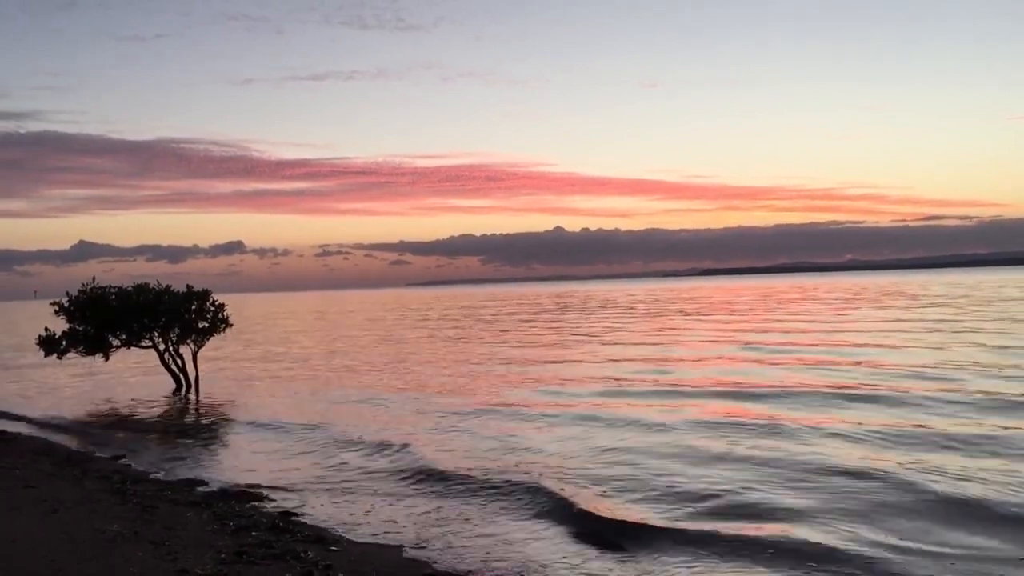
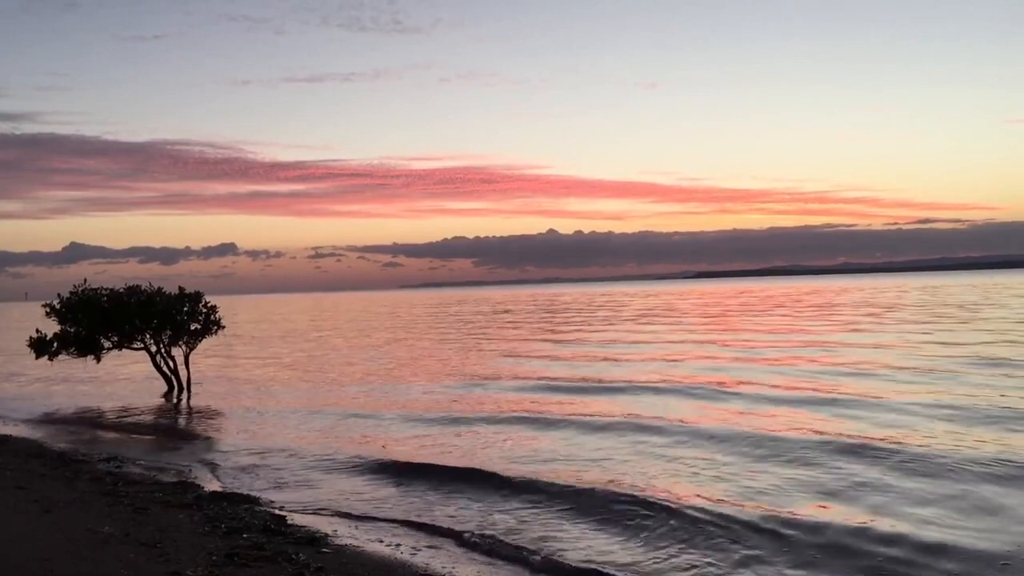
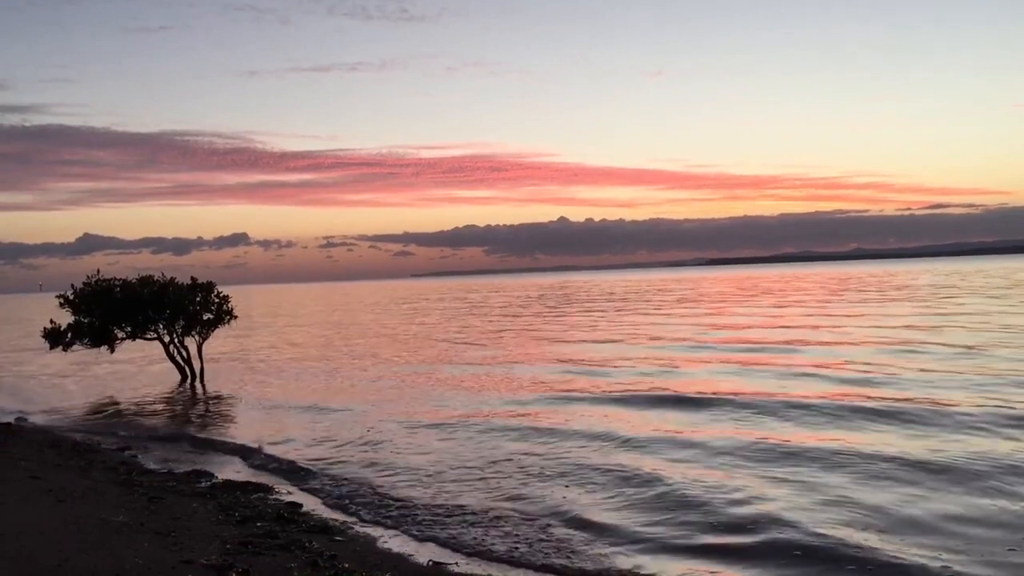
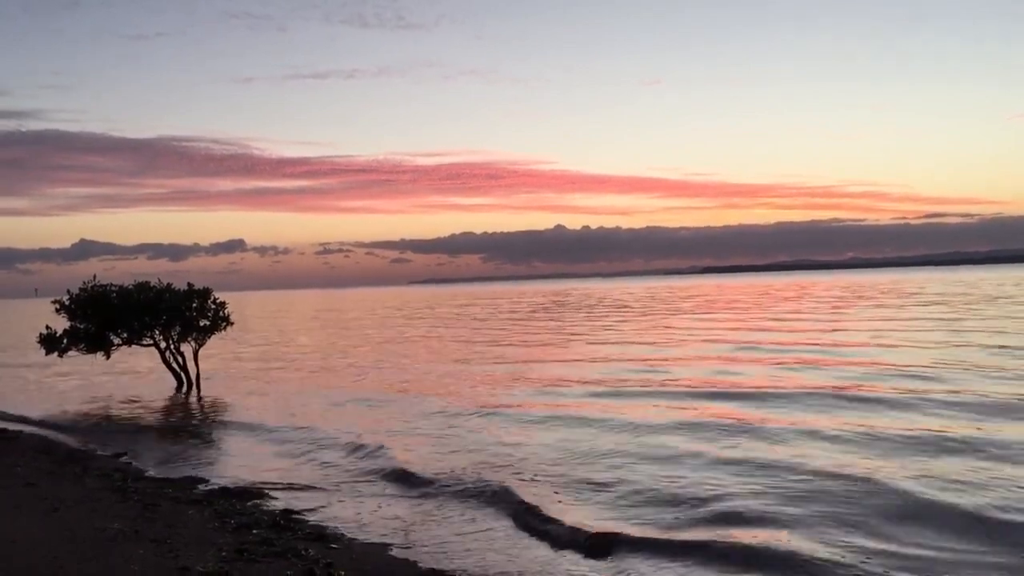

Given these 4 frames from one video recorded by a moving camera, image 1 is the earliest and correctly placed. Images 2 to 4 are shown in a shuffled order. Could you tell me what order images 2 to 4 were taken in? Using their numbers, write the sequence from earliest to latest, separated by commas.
4, 3, 2
